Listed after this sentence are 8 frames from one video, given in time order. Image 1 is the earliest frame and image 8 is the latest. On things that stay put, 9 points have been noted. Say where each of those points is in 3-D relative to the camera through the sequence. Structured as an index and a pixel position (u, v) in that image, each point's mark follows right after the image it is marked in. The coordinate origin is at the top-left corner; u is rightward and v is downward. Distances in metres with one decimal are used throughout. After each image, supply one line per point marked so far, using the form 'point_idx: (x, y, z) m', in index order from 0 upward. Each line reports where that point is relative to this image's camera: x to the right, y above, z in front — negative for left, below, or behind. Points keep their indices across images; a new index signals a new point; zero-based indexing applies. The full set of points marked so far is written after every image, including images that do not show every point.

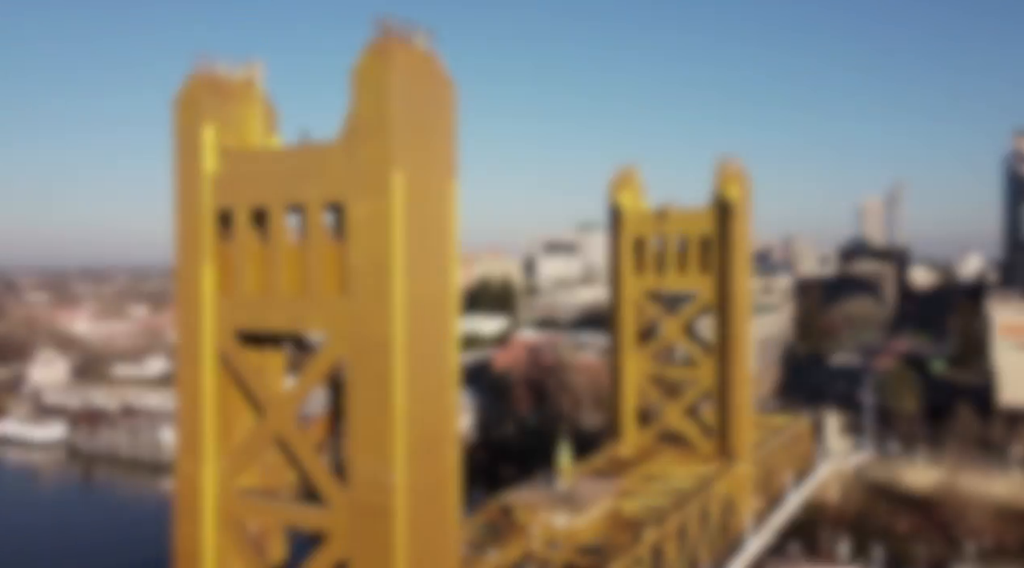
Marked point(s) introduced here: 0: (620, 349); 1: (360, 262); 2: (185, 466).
0: (+2.1, -1.2, +17.1) m
1: (-1.2, +0.2, +6.9) m
2: (-2.9, -1.6, +7.9) m
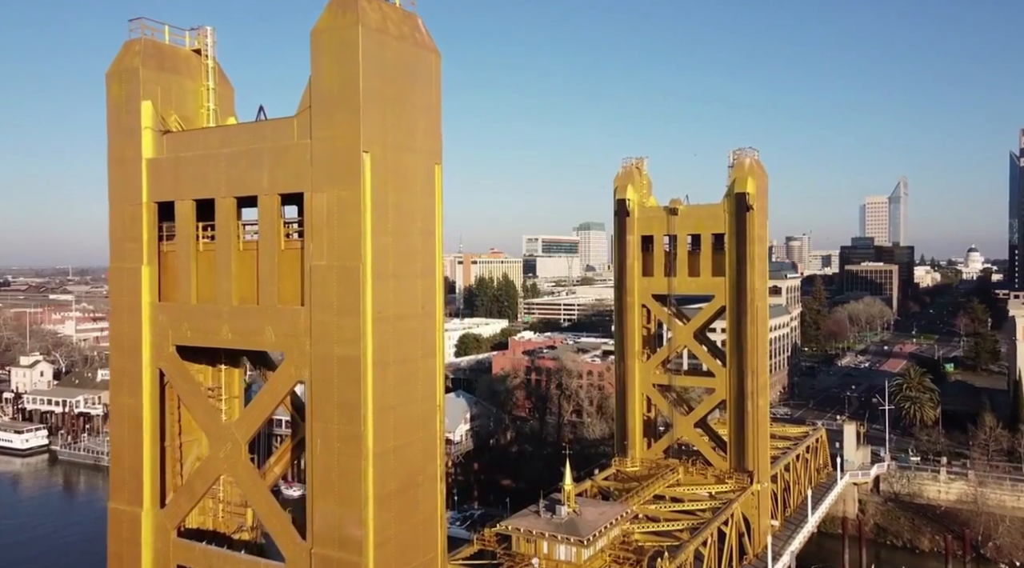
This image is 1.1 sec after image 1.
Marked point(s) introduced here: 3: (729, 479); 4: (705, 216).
0: (+2.0, -1.3, +15.9) m
1: (-1.2, +0.1, +5.7) m
2: (-2.9, -1.7, +6.6) m
3: (+3.6, -3.2, +14.7) m
4: (+3.3, +1.2, +15.1) m
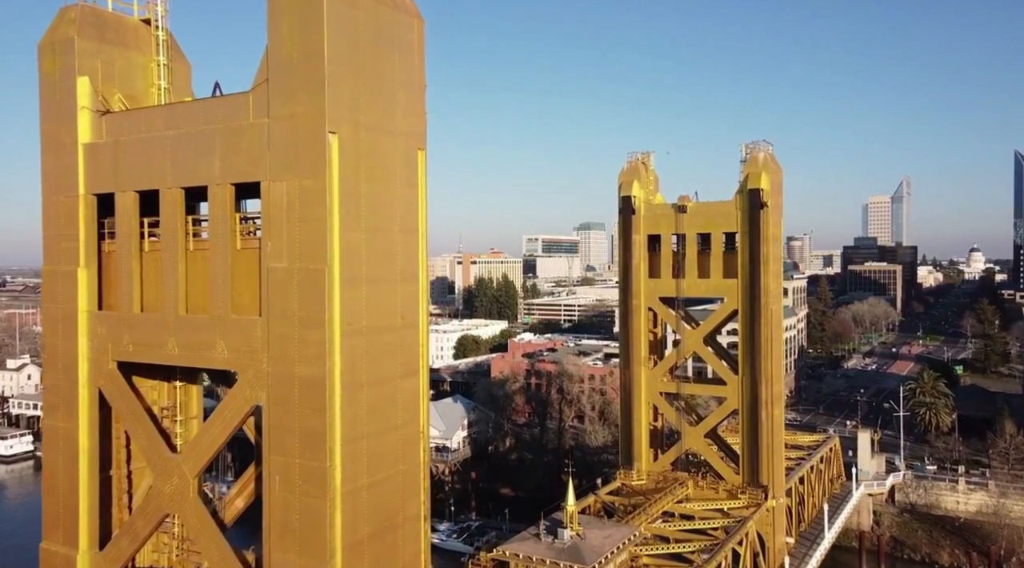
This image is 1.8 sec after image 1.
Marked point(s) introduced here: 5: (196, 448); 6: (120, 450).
0: (+2.0, -1.3, +15.0) m
1: (-1.2, +0.1, +4.8) m
2: (-3.0, -1.7, +5.7) m
3: (+3.5, -3.3, +13.7) m
4: (+3.3, +1.1, +14.2) m
5: (-1.8, -0.9, +5.1) m
6: (-2.6, -1.1, +5.9) m
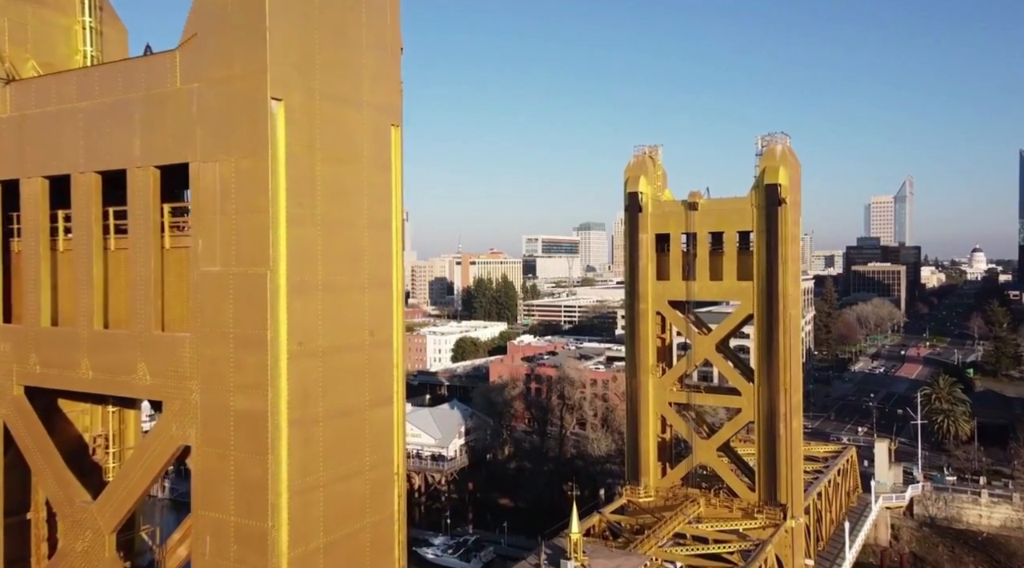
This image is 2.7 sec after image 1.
0: (+2.0, -1.4, +14.0) m
1: (-1.3, +0.1, +3.8) m
2: (-3.0, -1.7, +4.7) m
3: (+3.5, -3.3, +12.7) m
4: (+3.2, +1.1, +13.2) m
5: (-1.8, -1.0, +4.1) m
6: (-2.6, -1.1, +4.8) m
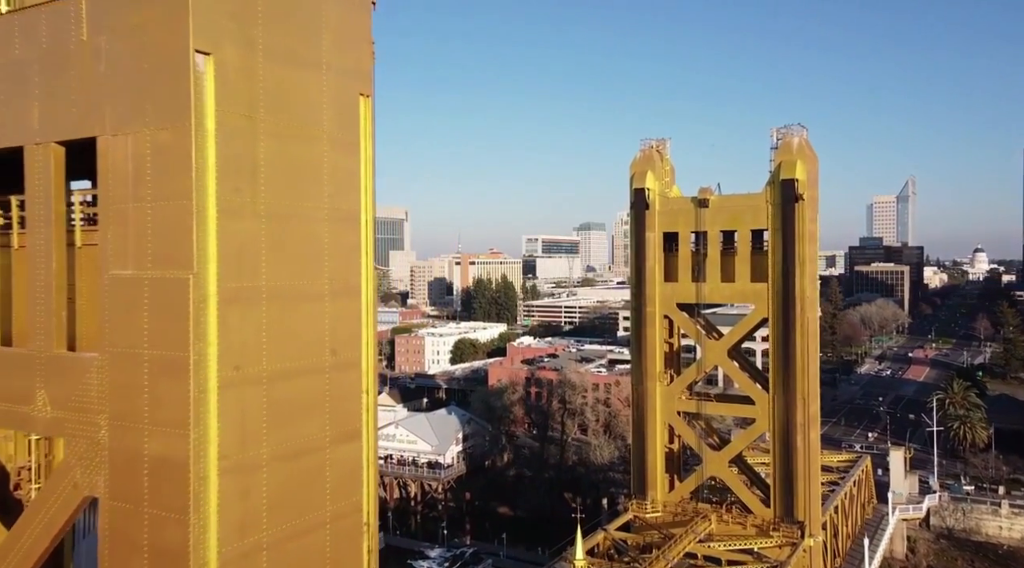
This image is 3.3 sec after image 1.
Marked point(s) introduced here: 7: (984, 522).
0: (+2.0, -1.4, +13.2) m
1: (-1.3, 0.0, +3.0) m
2: (-3.0, -1.8, +3.9) m
3: (+3.5, -3.3, +11.9) m
4: (+3.2, +1.1, +12.4) m
5: (-1.9, -1.0, +3.3) m
6: (-2.6, -1.2, +4.0) m
7: (+9.8, -5.0, +18.5) m
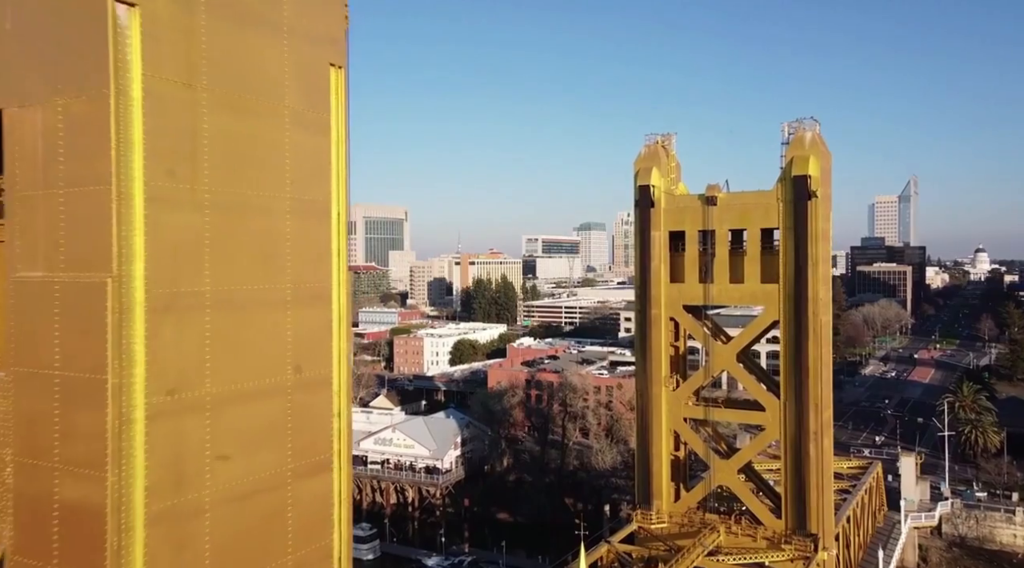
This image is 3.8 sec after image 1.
0: (+2.0, -1.4, +12.6) m
1: (-1.3, 0.0, +2.4) m
2: (-3.0, -1.8, +3.4) m
3: (+3.5, -3.3, +11.4) m
4: (+3.2, +1.0, +11.9) m
5: (-1.9, -1.0, +2.8) m
6: (-2.6, -1.2, +3.5) m
7: (+9.8, -5.0, +18.0) m
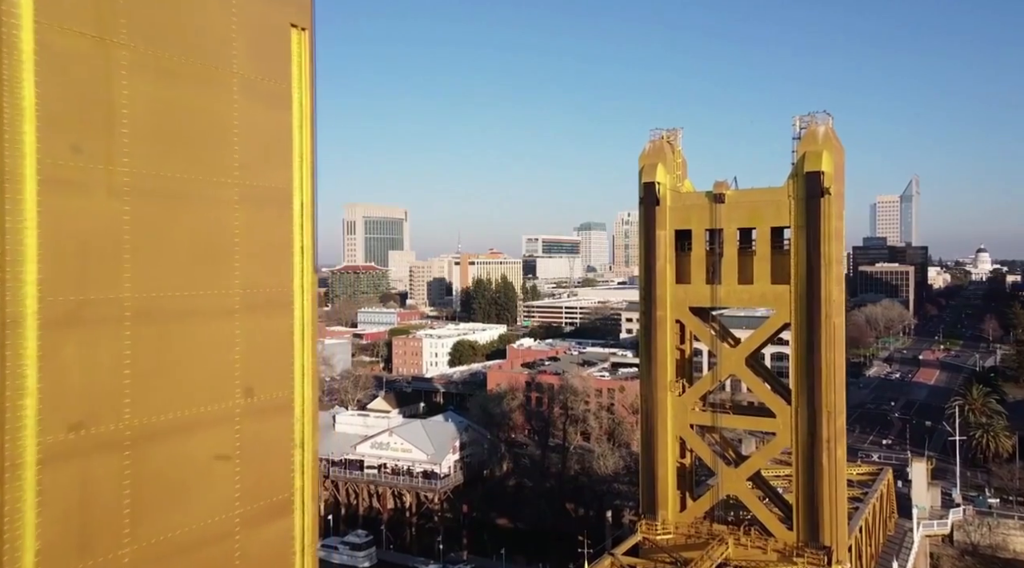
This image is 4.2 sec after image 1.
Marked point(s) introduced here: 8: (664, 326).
0: (+2.0, -1.4, +12.1) m
1: (-1.3, 0.0, +1.9) m
2: (-3.0, -1.8, +2.9) m
3: (+3.5, -3.4, +10.9) m
4: (+3.2, +1.0, +11.4) m
5: (-1.9, -1.0, +2.3) m
6: (-2.6, -1.2, +3.0) m
7: (+9.8, -5.0, +17.5) m
8: (+2.1, -0.6, +12.0) m
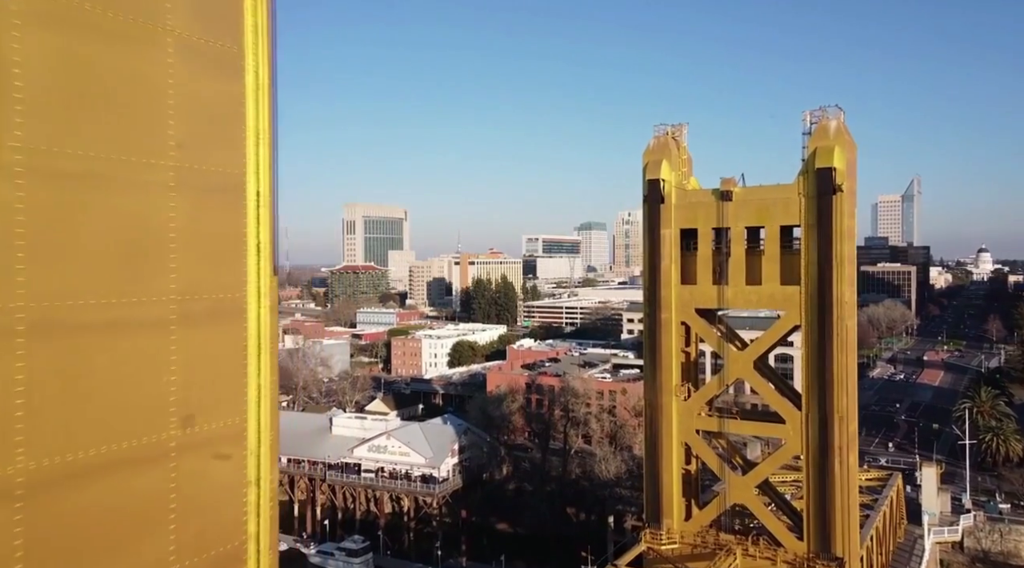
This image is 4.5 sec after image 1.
0: (+2.0, -1.4, +11.7) m
1: (-1.3, 0.0, +1.5) m
2: (-3.0, -1.8, +2.5) m
3: (+3.5, -3.4, +10.5) m
4: (+3.2, +1.0, +10.9) m
5: (-1.9, -1.0, +1.9) m
6: (-2.6, -1.2, +2.6) m
7: (+9.8, -5.0, +17.1) m
8: (+2.0, -0.6, +11.6) m
